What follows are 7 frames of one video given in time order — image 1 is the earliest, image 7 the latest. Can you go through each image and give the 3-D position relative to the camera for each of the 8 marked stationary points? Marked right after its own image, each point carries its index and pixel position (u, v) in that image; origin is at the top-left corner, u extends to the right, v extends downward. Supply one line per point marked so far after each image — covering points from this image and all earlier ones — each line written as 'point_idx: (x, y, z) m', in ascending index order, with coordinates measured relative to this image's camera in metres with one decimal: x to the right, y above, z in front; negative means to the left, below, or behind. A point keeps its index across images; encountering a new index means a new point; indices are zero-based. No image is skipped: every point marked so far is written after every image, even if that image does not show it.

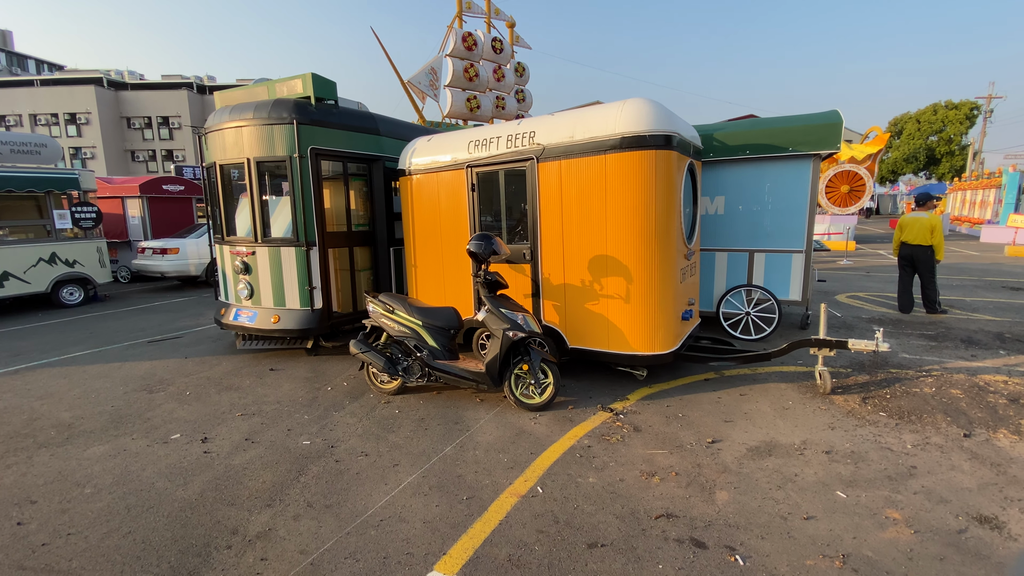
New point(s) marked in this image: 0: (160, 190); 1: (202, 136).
0: (-9.6, +2.7, +12.7) m
1: (-3.9, +1.9, +5.9) m
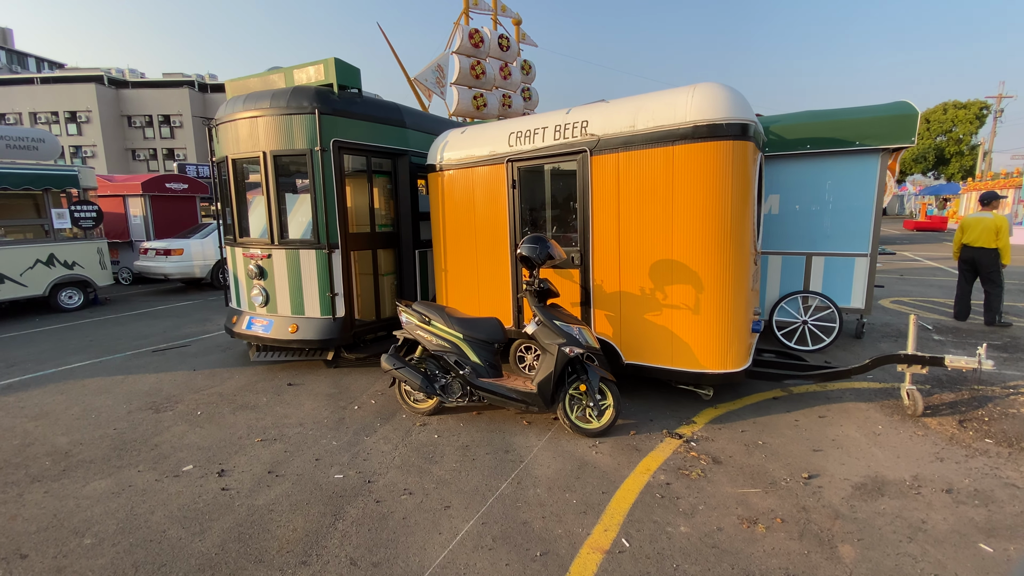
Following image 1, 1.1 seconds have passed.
0: (-9.2, +2.6, +12.3) m
1: (-3.5, +1.8, +5.4) m
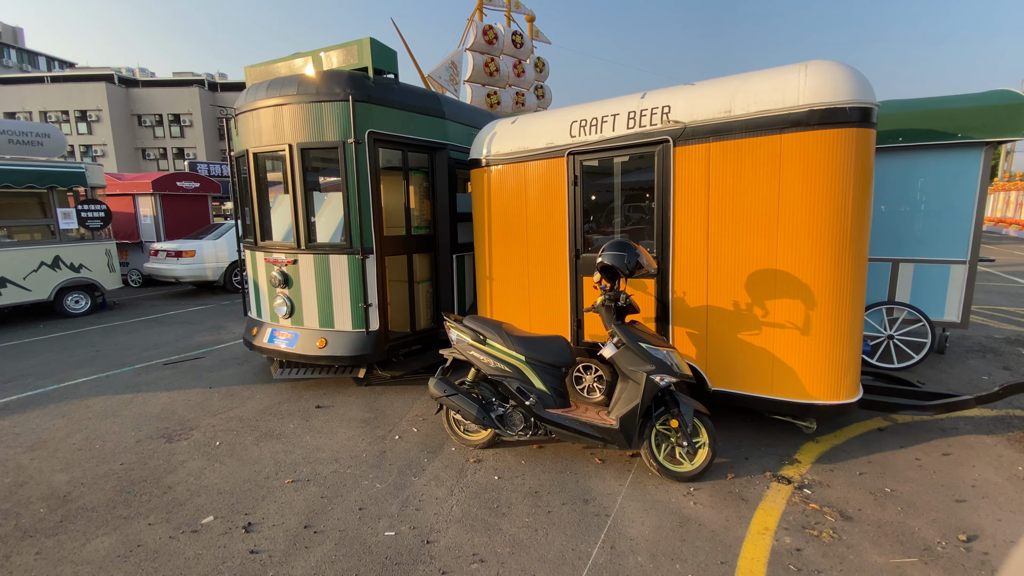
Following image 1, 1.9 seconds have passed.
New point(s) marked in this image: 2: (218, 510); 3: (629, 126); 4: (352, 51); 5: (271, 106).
0: (-8.5, +2.6, +11.8) m
1: (-2.9, +1.8, +4.8) m
2: (-1.8, -1.4, +2.9) m
3: (+0.9, +1.3, +3.7) m
4: (-1.5, +2.3, +4.5) m
5: (-2.3, +1.7, +4.4) m
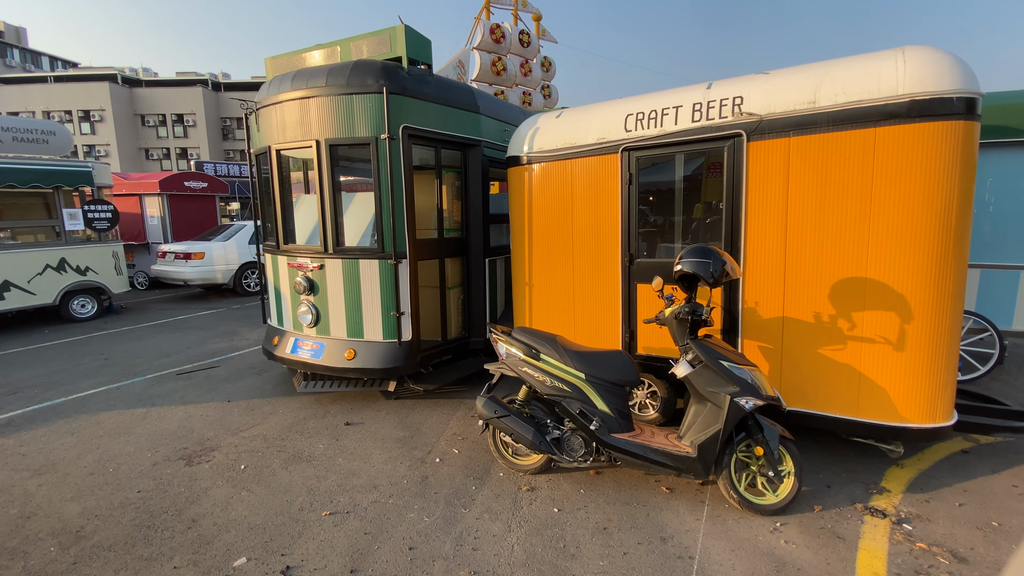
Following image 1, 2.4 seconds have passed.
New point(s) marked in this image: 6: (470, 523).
0: (-8.1, +2.5, +11.5) m
1: (-2.5, +1.7, +4.5) m
2: (-1.4, -1.4, +2.6) m
3: (+1.3, +1.2, +3.4) m
4: (-1.1, +2.2, +4.1) m
5: (-1.9, +1.7, +4.1) m
6: (-0.3, -1.4, +2.8) m
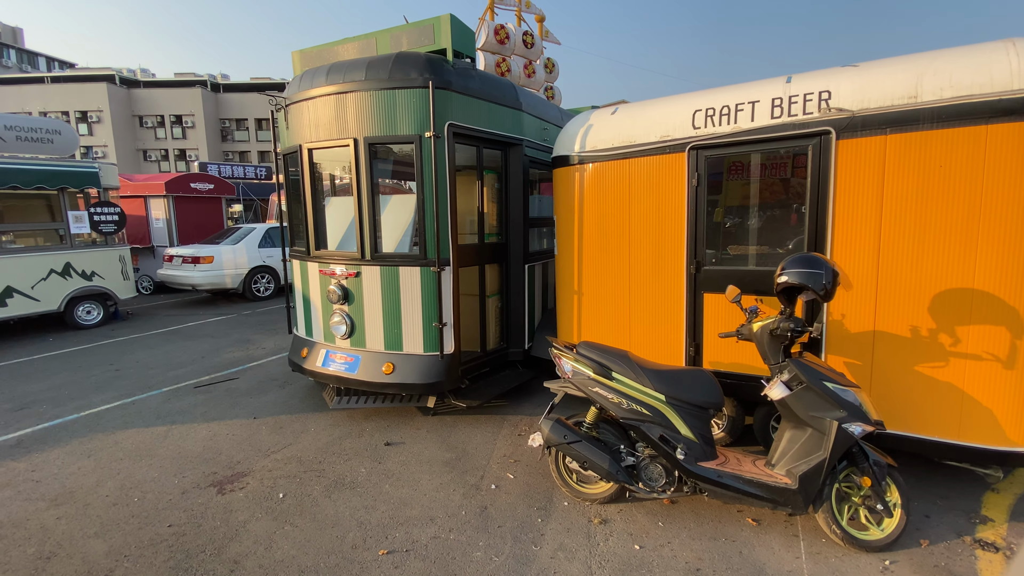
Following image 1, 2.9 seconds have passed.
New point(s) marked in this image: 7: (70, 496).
0: (-7.8, +2.4, +11.1) m
1: (-2.1, +1.6, +4.2) m
2: (-1.0, -1.5, +2.3) m
3: (+1.8, +1.2, +3.1) m
4: (-0.7, +2.1, +3.9) m
5: (-1.5, +1.6, +3.8) m
6: (+0.2, -1.5, +2.5) m
7: (-3.0, -1.4, +3.1) m
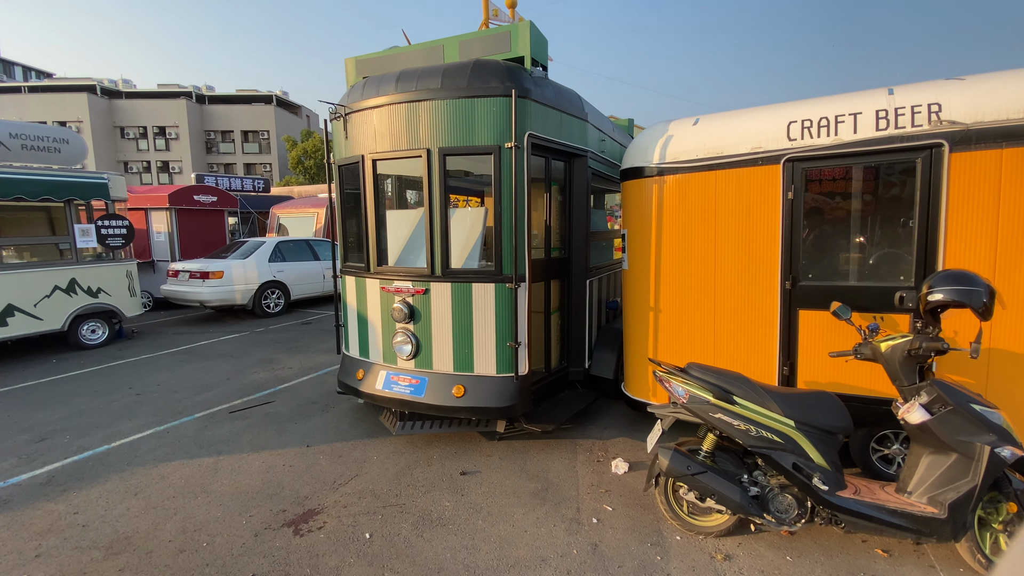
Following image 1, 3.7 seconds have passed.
0: (-7.4, +2.0, +10.7) m
1: (-1.5, +1.5, +4.0) m
2: (-0.3, -1.6, +2.0) m
3: (+2.4, +1.0, +3.0) m
4: (-0.1, +2.0, +3.7) m
5: (-0.8, +1.4, +3.6) m
6: (+0.8, -1.6, +2.3) m
7: (-2.3, -1.5, +2.8) m
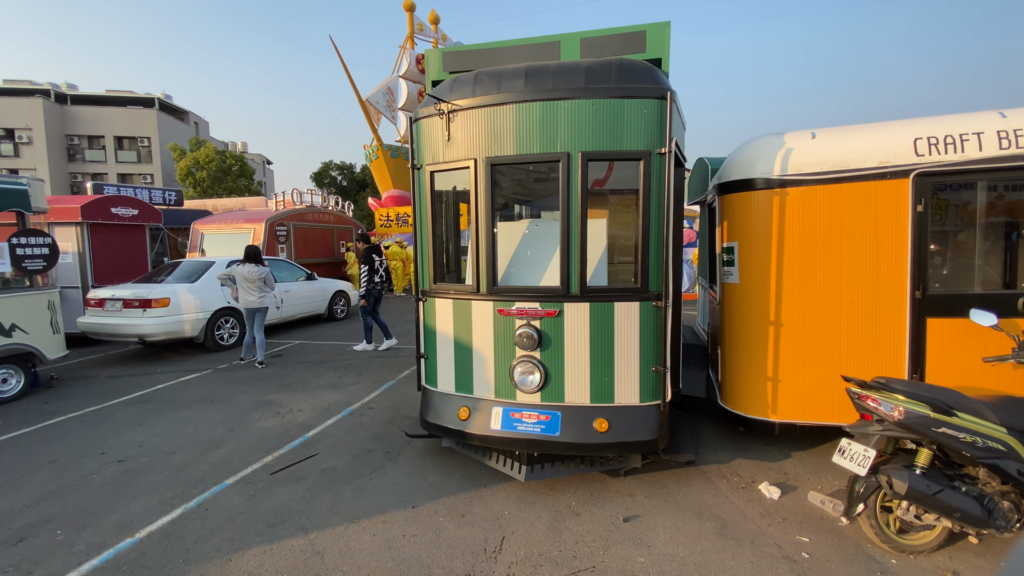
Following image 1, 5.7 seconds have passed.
0: (-7.7, +1.4, +8.9) m
1: (-0.6, +1.3, +3.5) m
2: (+1.1, -1.7, +1.6) m
3: (+3.4, +1.0, +3.3) m
4: (+0.8, +1.8, +3.5) m
5: (+0.1, +1.3, +3.2) m
6: (+2.2, -1.6, +2.2) m
7: (-1.0, -1.7, +2.0) m
